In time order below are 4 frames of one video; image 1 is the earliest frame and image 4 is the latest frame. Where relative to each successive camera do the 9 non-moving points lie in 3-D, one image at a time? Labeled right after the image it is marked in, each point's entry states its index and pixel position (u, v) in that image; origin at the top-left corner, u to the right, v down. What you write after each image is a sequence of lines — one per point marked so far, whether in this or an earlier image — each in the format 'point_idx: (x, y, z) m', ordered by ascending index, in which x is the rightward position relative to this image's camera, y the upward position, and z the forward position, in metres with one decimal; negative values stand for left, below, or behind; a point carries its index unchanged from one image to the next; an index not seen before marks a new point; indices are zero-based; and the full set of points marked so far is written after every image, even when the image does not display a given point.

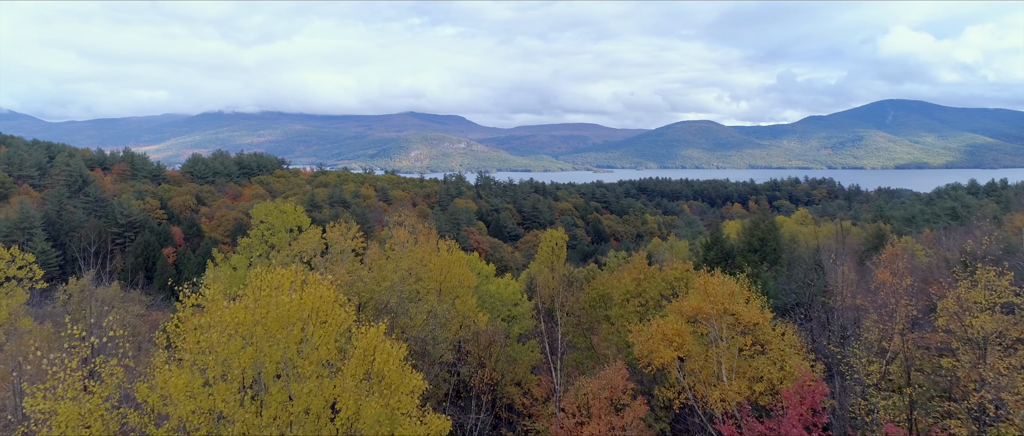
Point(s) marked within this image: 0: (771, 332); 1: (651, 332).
0: (+9.9, -4.4, +17.7) m
1: (+5.4, -4.5, +18.2) m
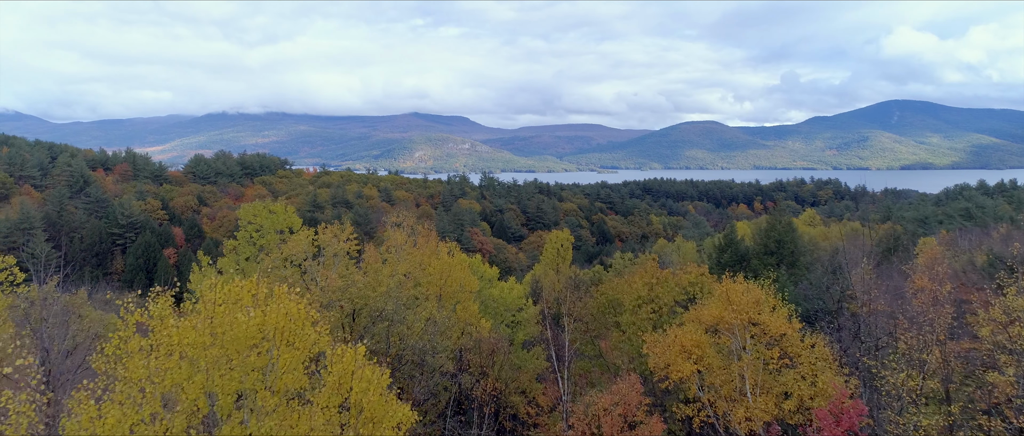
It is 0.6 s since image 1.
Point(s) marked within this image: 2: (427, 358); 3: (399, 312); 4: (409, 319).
0: (+10.0, -4.4, +16.2) m
1: (+5.6, -4.5, +16.7) m
2: (-3.6, -5.9, +19.6) m
3: (-4.6, -3.9, +19.0) m
4: (-4.3, -4.2, +19.6) m
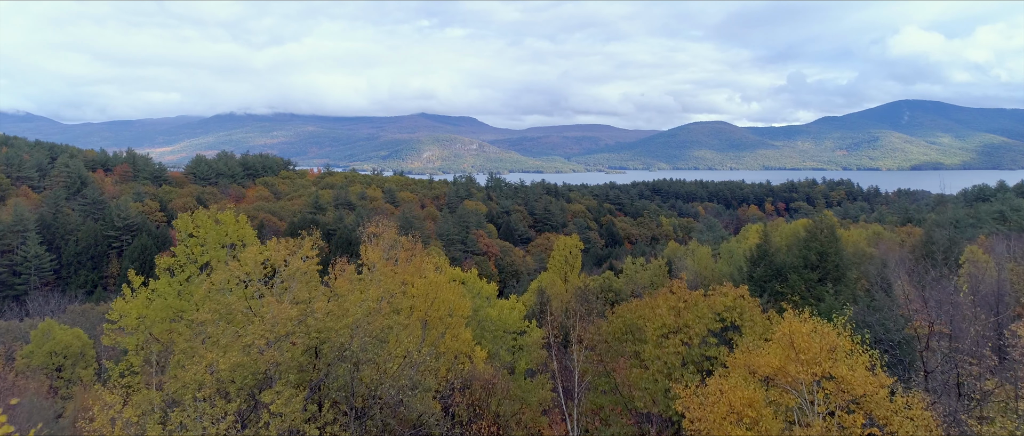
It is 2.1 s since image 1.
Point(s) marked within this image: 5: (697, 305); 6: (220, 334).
0: (+9.9, -4.8, +12.2) m
1: (+5.4, -5.0, +12.7) m
2: (-3.7, -6.4, +15.8) m
3: (-4.7, -4.3, +15.2) m
4: (-4.4, -4.7, +15.8) m
5: (+7.7, -3.6, +19.2) m
6: (-9.2, -3.7, +14.7) m
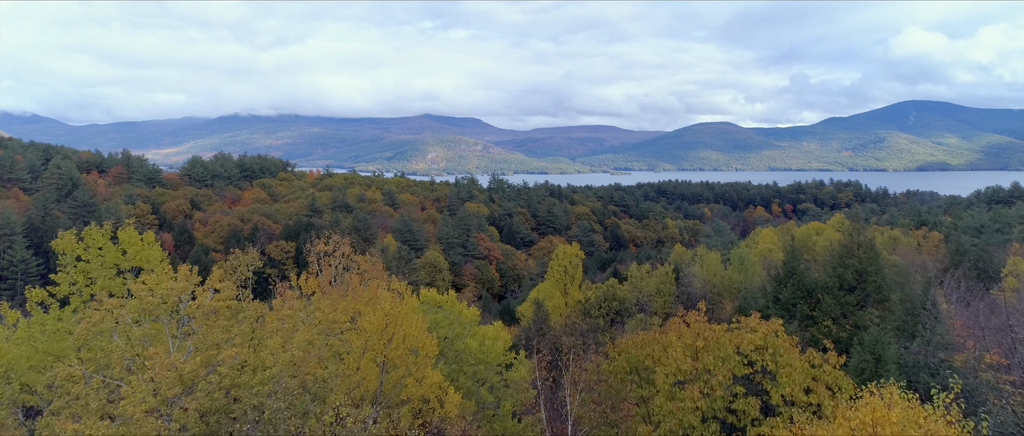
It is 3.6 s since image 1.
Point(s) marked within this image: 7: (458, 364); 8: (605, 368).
0: (+9.0, -5.4, +8.5) m
1: (+4.6, -5.5, +9.0) m
2: (-4.5, -6.9, +12.2) m
3: (-5.5, -4.9, +11.6) m
4: (-5.2, -5.2, +12.2) m
5: (+6.9, -4.2, +15.5) m
6: (-10.0, -4.2, +11.1) m
7: (-2.2, -6.4, +20.3) m
8: (+3.7, -6.0, +18.6) m
